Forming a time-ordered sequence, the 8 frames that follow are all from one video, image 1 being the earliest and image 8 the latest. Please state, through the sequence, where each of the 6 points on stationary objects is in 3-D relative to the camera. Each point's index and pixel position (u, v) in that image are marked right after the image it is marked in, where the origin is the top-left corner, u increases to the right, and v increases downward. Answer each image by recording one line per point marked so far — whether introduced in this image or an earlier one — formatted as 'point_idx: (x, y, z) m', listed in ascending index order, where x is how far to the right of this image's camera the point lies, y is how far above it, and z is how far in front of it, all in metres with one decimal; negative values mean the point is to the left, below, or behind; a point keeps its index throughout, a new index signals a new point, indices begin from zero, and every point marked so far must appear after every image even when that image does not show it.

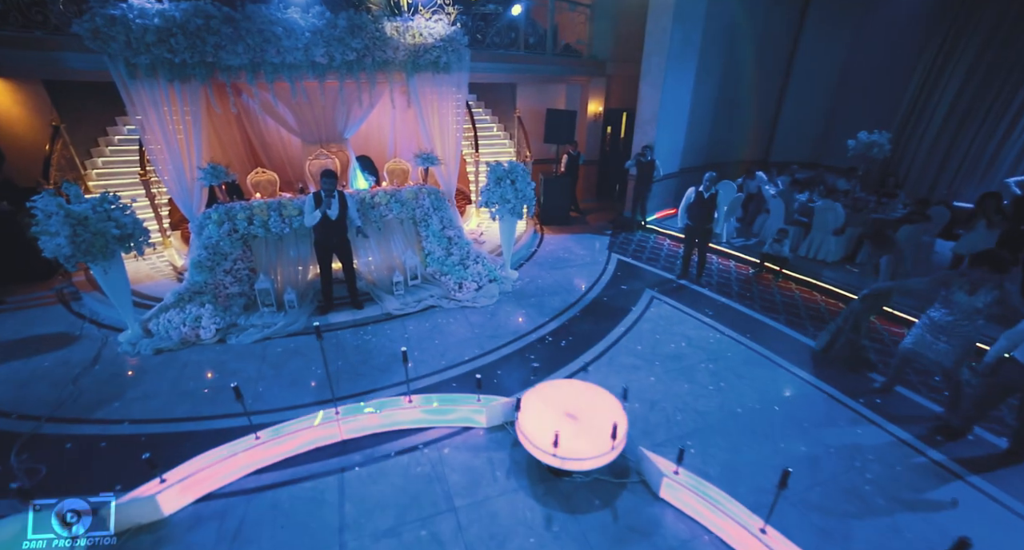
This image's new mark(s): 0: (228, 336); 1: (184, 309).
0: (-3.3, -0.7, +4.8) m
1: (-3.8, -0.4, +4.8) m
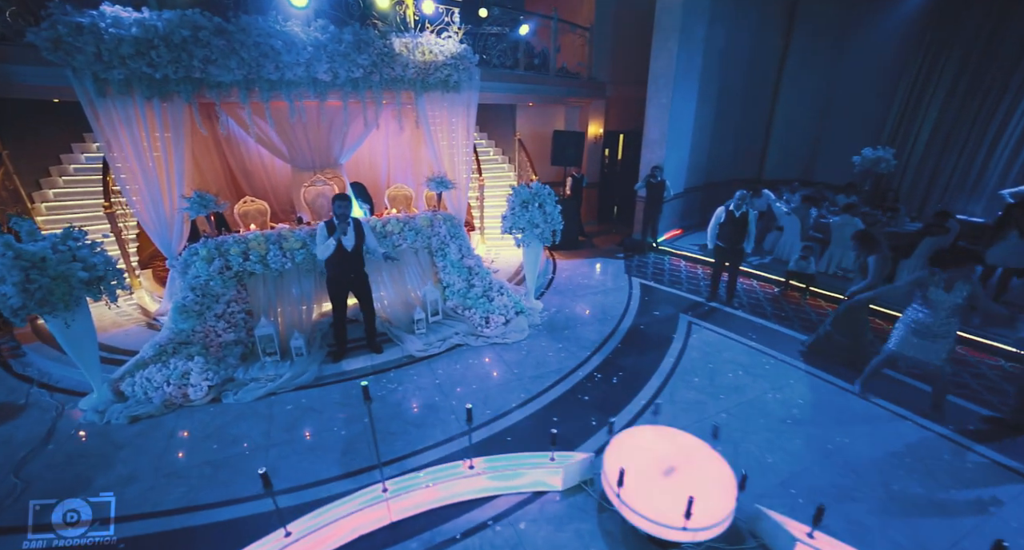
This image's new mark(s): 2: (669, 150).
0: (-2.8, -1.1, +4.0) m
1: (-3.3, -0.9, +4.0) m
2: (+3.1, +2.5, +8.0) m
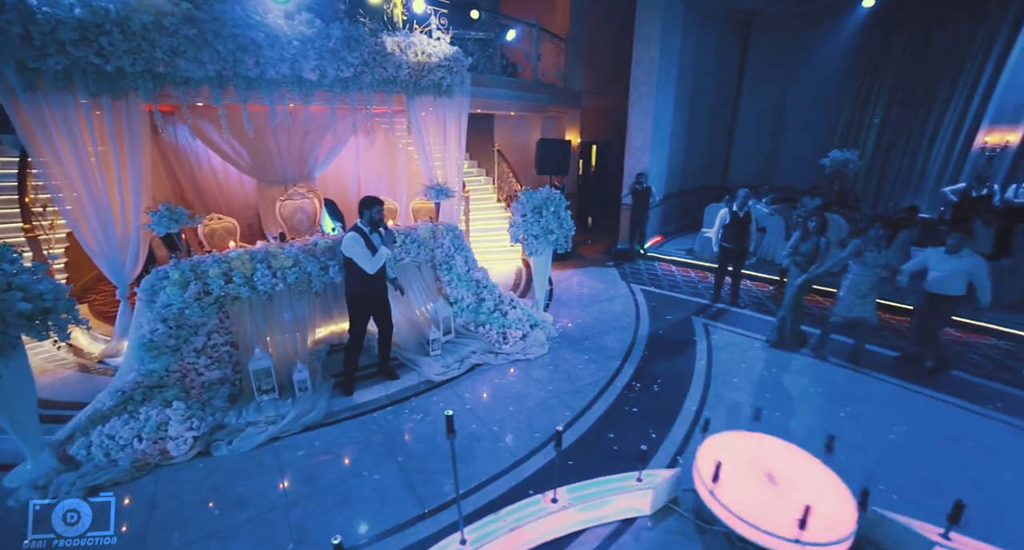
0: (-2.3, -1.3, +3.2) m
1: (-2.9, -1.1, +3.2) m
2: (+2.8, +2.4, +8.1) m
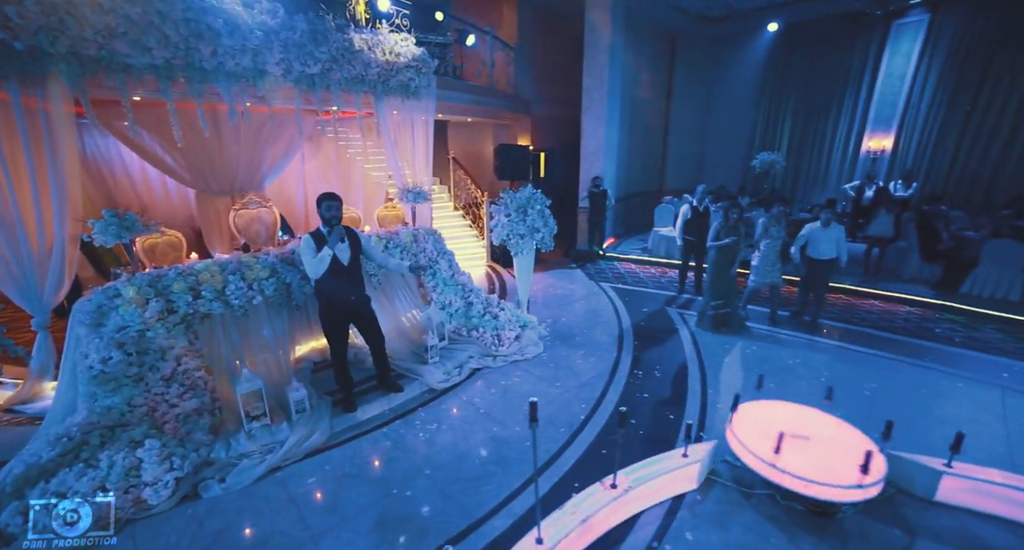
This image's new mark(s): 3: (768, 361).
0: (-2.1, -1.4, +2.7) m
1: (-2.6, -1.2, +2.6) m
2: (+1.9, +2.4, +8.5) m
3: (+2.8, -1.0, +4.5) m
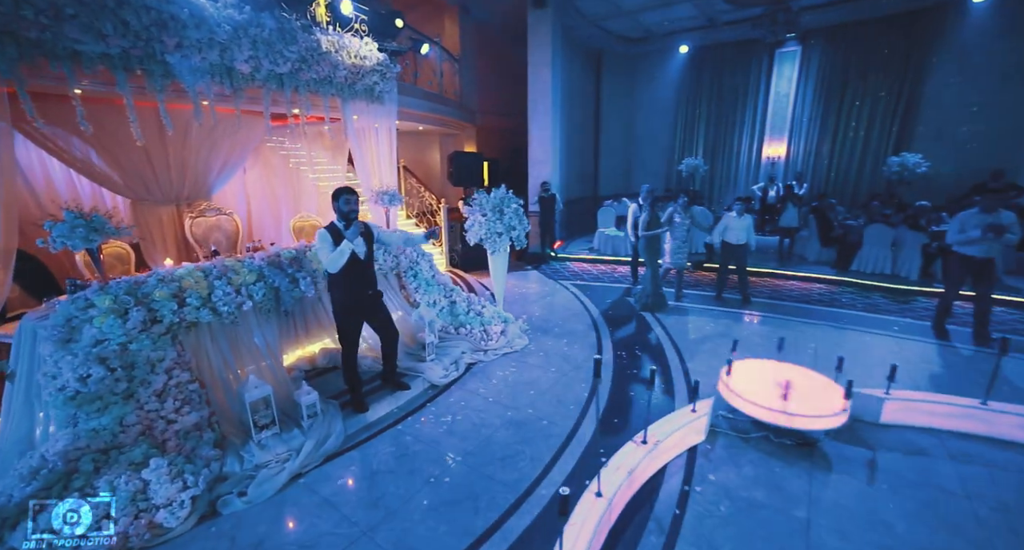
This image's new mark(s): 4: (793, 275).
0: (-1.8, -1.4, +2.5) m
1: (-2.3, -1.2, +2.3) m
2: (+0.9, +2.4, +9.0) m
3: (+2.7, -0.8, +5.2) m
4: (+5.2, 0.0, +7.5) m
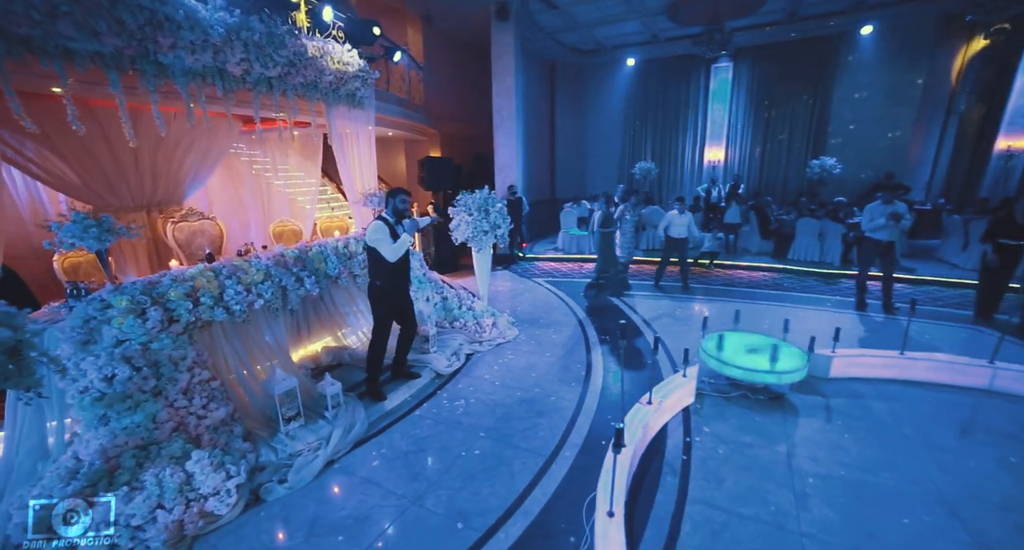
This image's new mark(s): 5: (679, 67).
0: (-1.6, -1.4, +2.6) m
1: (-2.1, -1.2, +2.3) m
2: (+0.1, +2.4, +9.4) m
3: (+2.5, -0.6, +5.8) m
4: (+4.7, +0.2, +8.4) m
5: (+4.9, +6.1, +11.9) m
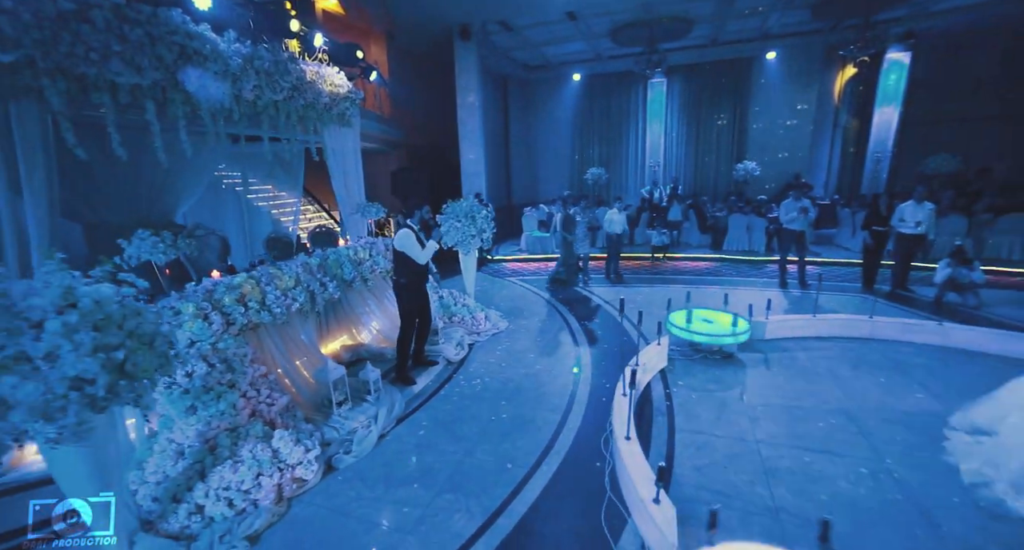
0: (-1.3, -1.4, +3.0) m
1: (-1.8, -1.2, +2.7) m
2: (-0.7, +2.4, +10.1) m
3: (+2.3, -0.4, +6.7) m
4: (+4.1, +0.4, +9.6) m
5: (+3.5, +6.3, +13.2) m
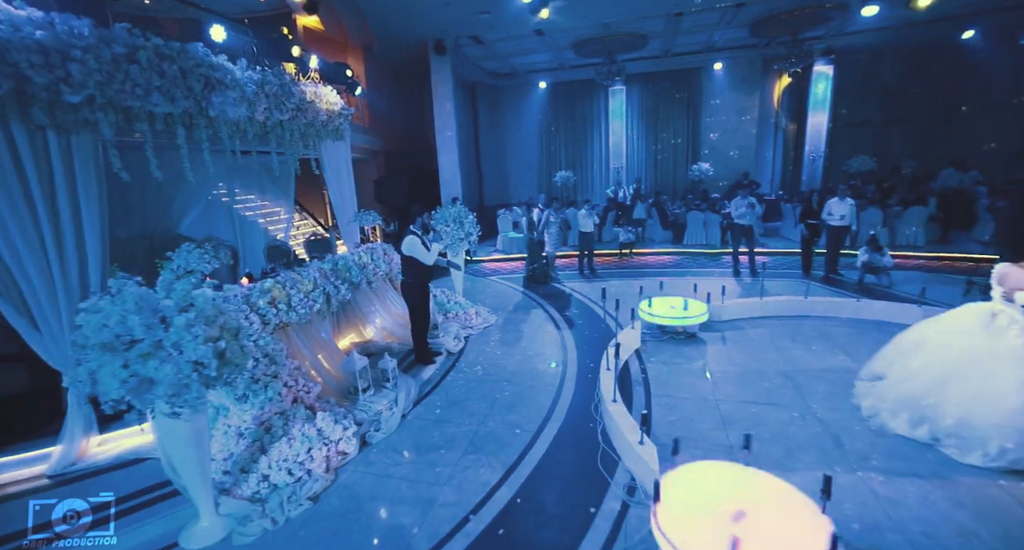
0: (-1.3, -1.4, +3.5) m
1: (-1.7, -1.2, +3.1) m
2: (-1.3, +2.3, +10.6) m
3: (+2.0, -0.3, +7.5) m
4: (+3.5, +0.6, +10.5) m
5: (+2.5, +6.4, +14.0) m
